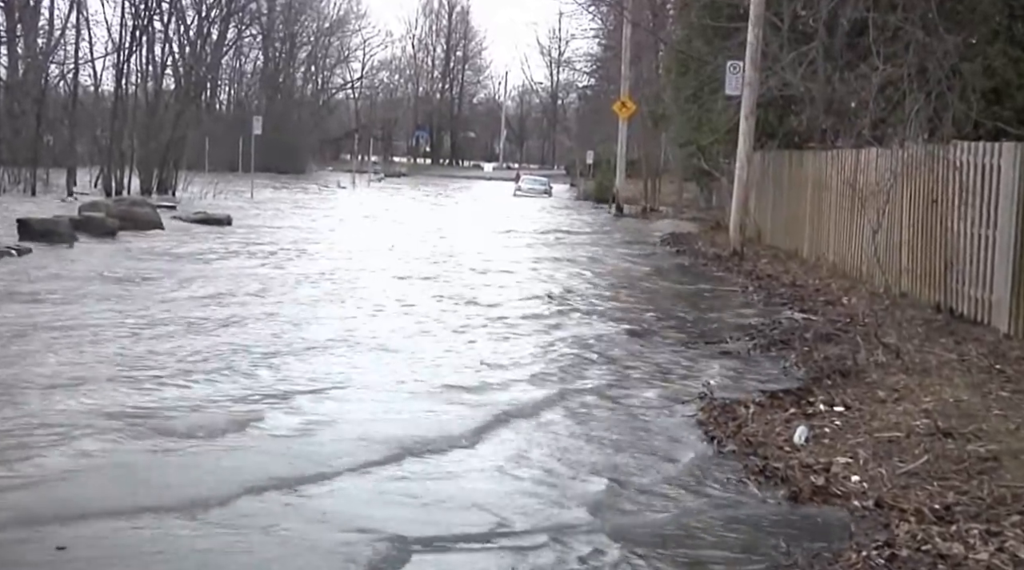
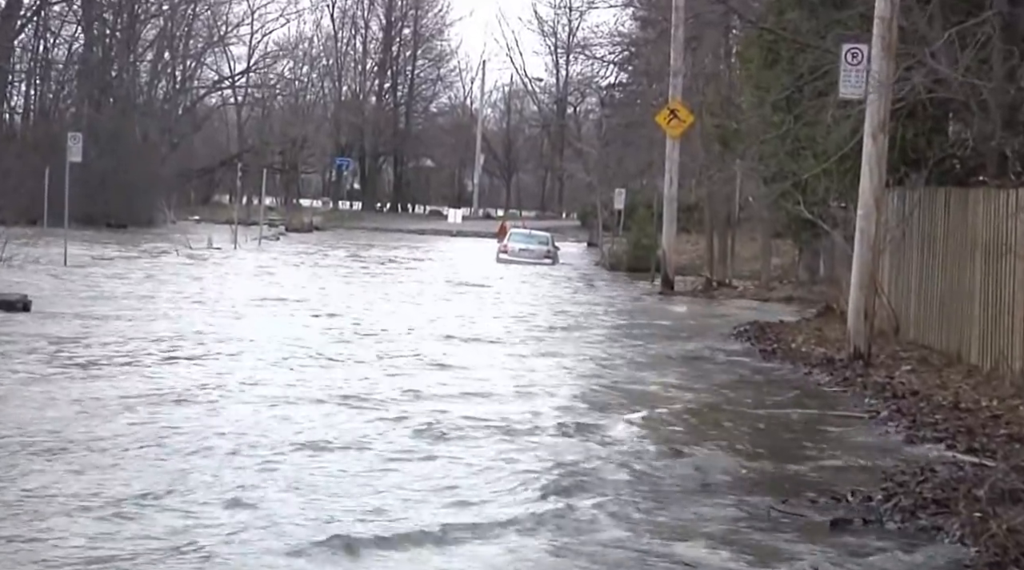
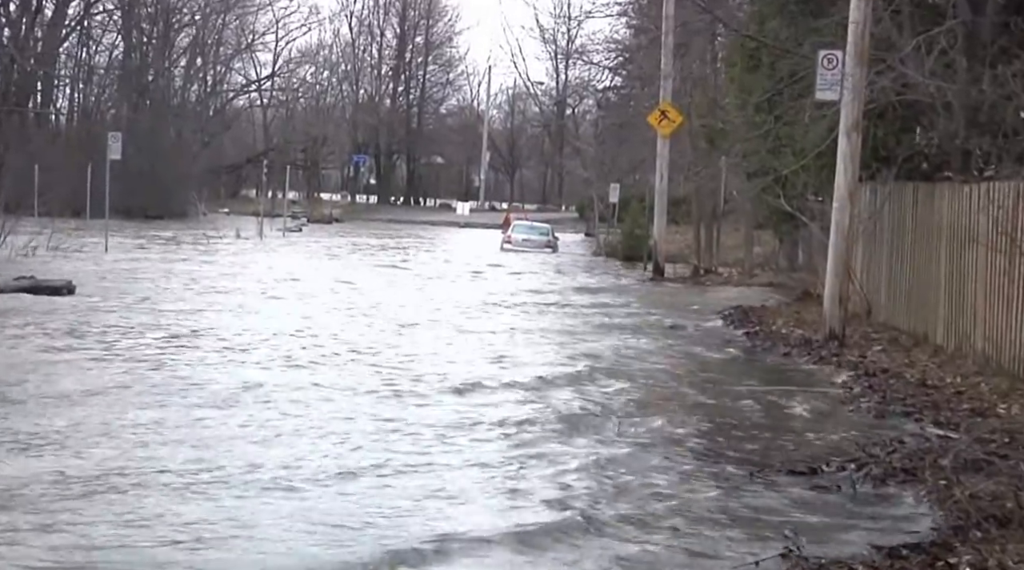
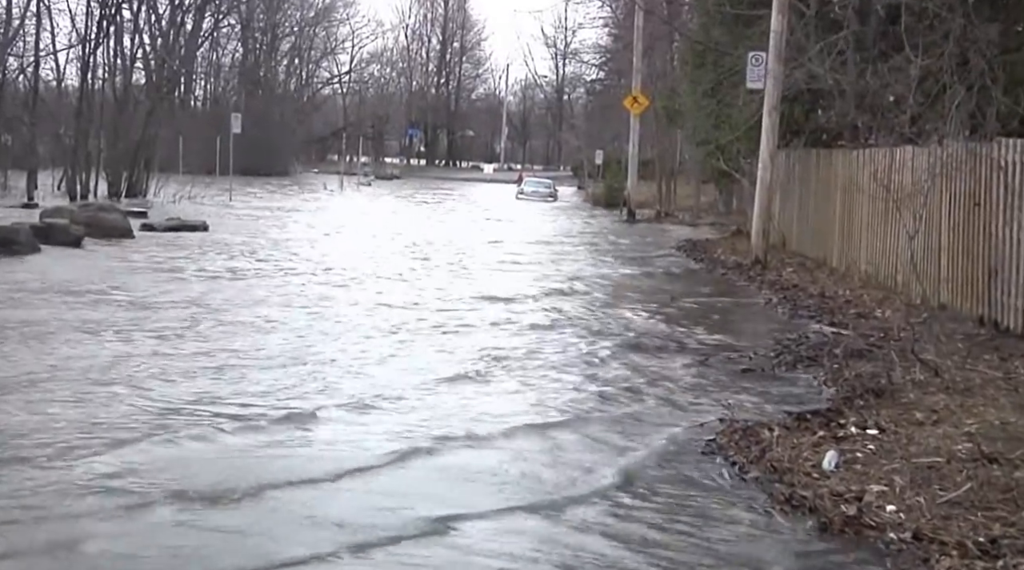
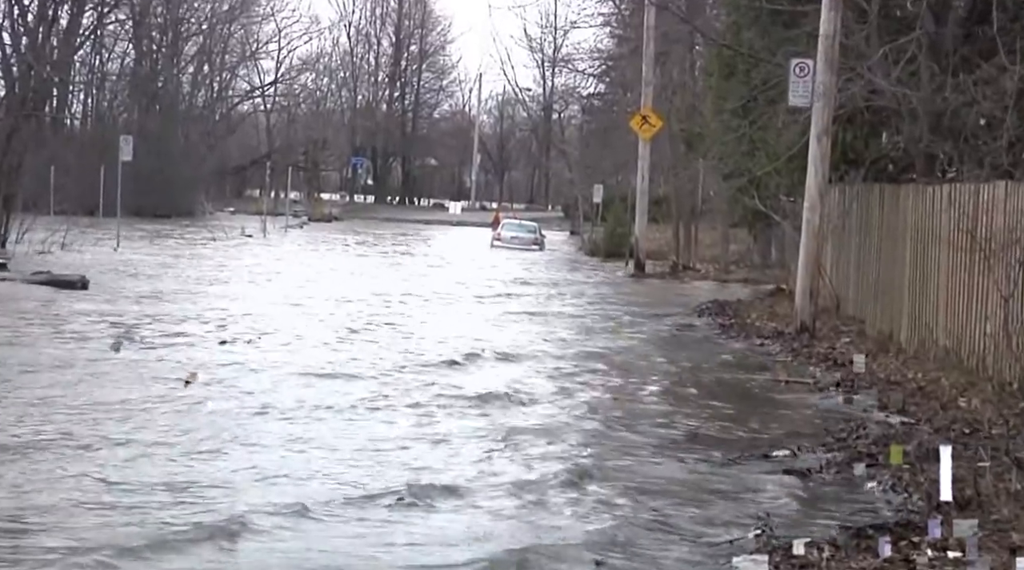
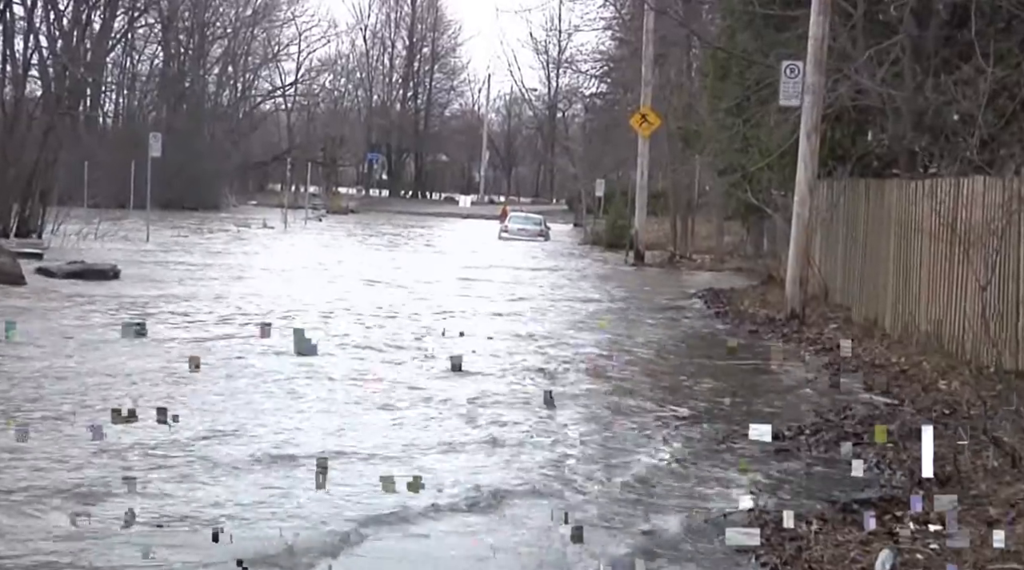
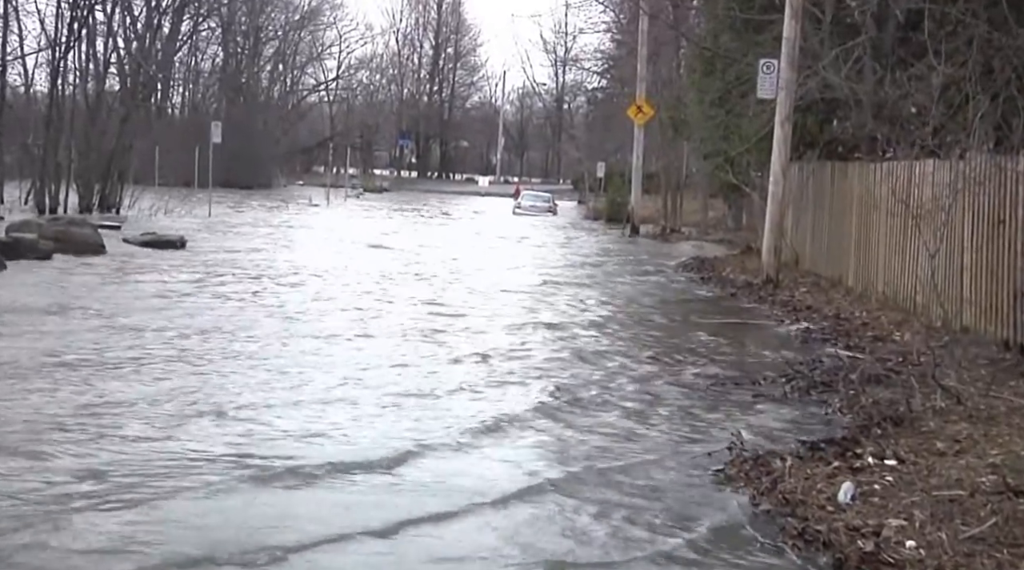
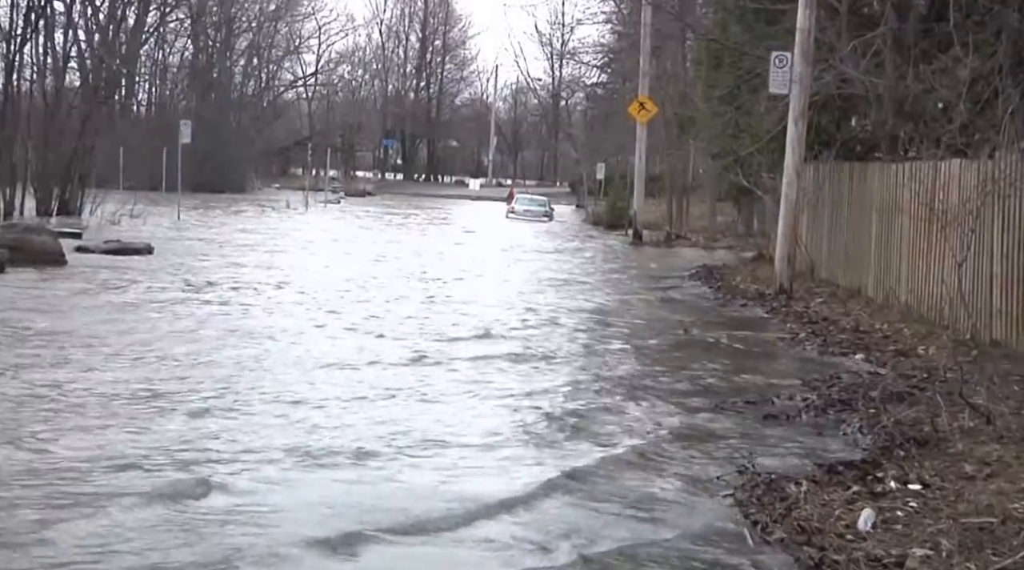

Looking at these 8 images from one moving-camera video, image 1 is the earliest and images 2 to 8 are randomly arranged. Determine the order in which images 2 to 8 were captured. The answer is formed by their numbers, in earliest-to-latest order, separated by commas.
4, 7, 8, 6, 5, 3, 2
